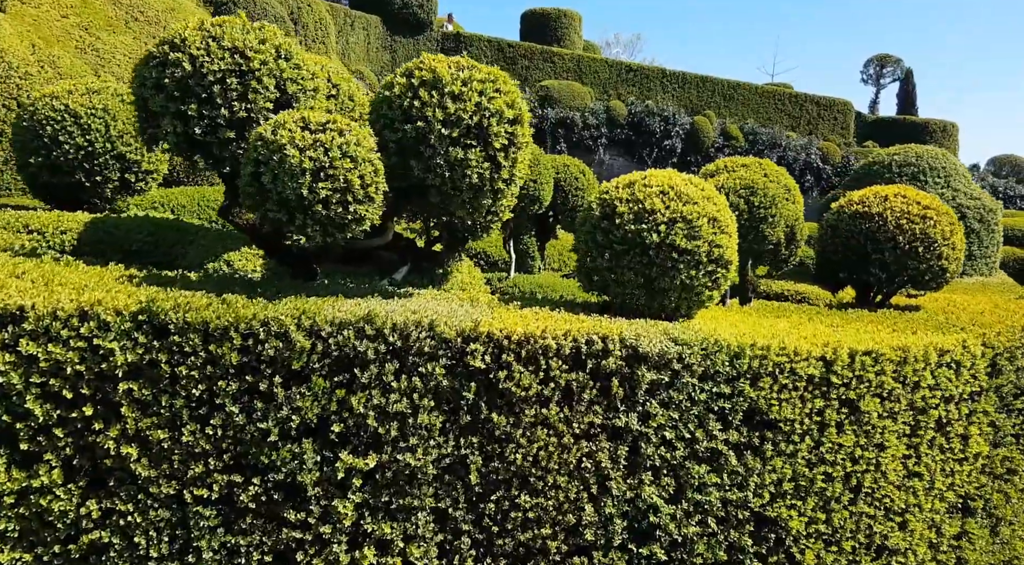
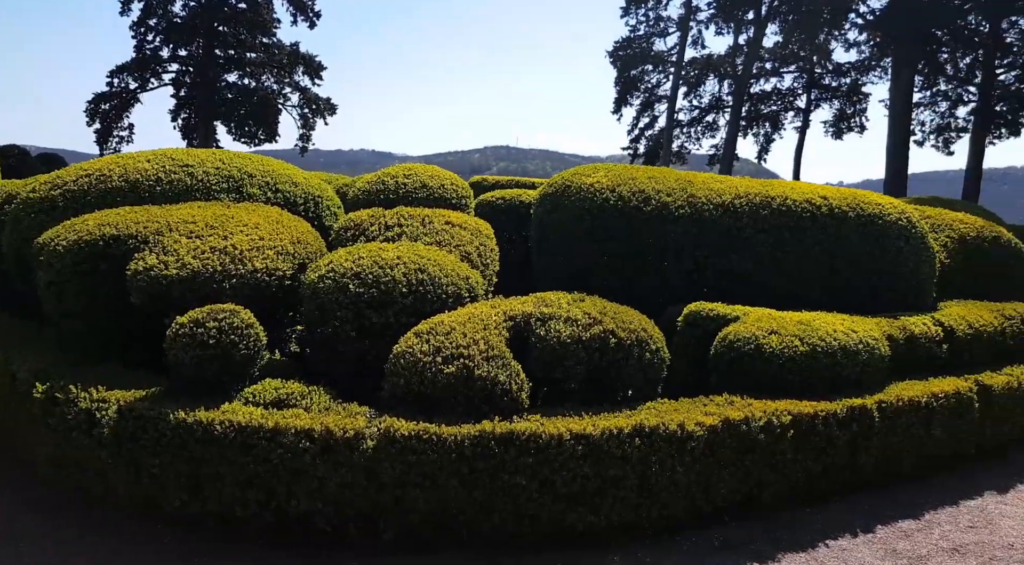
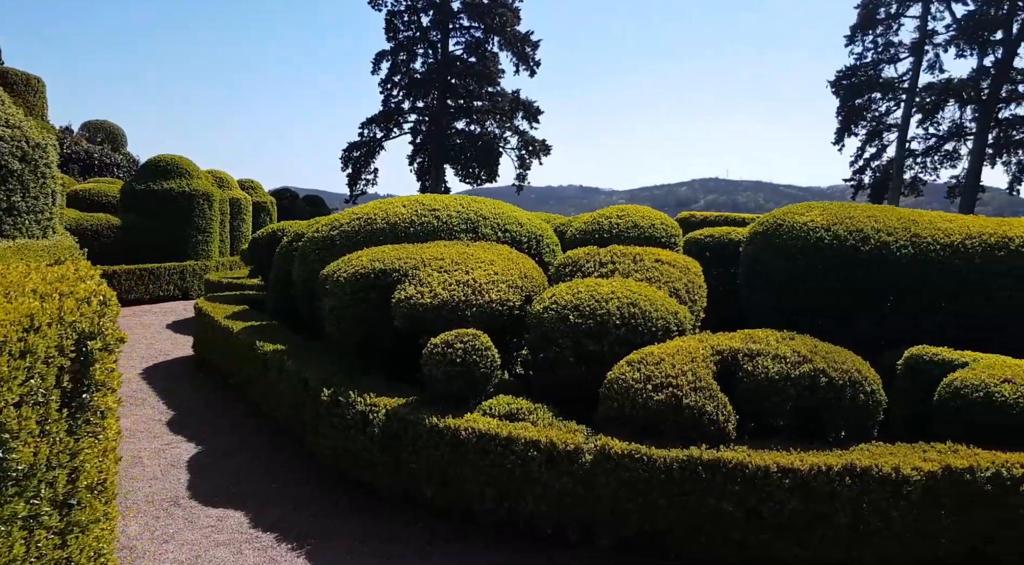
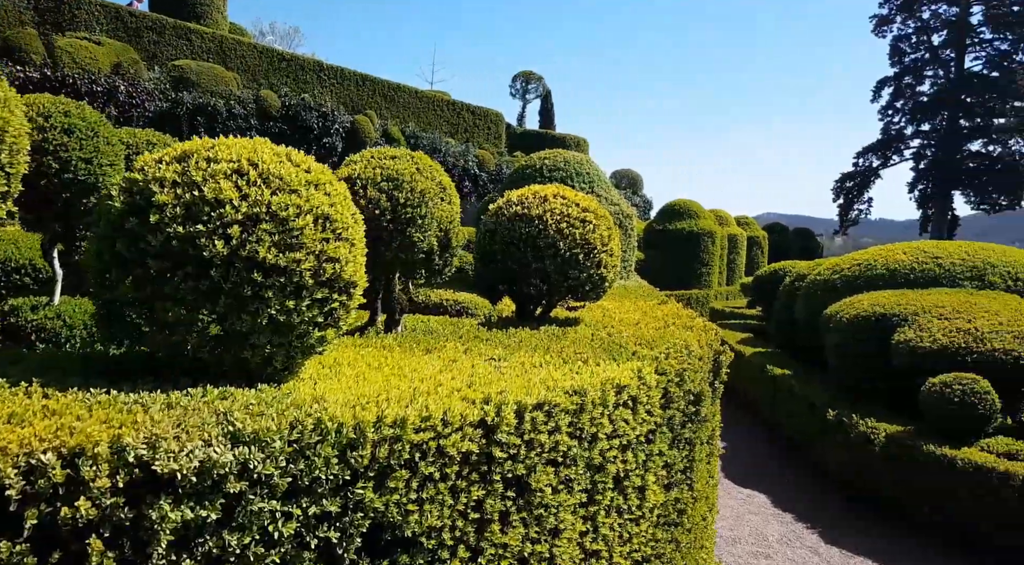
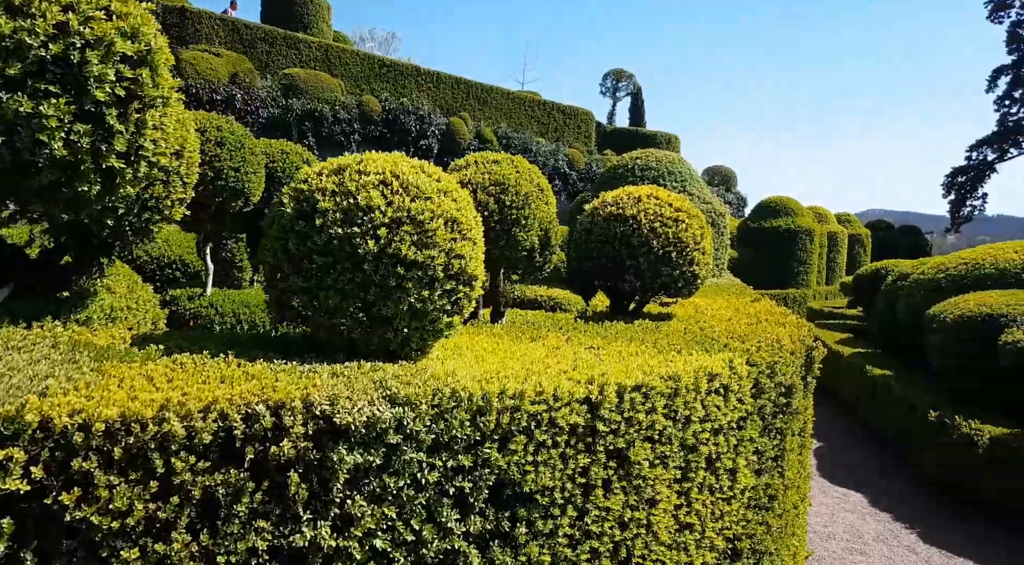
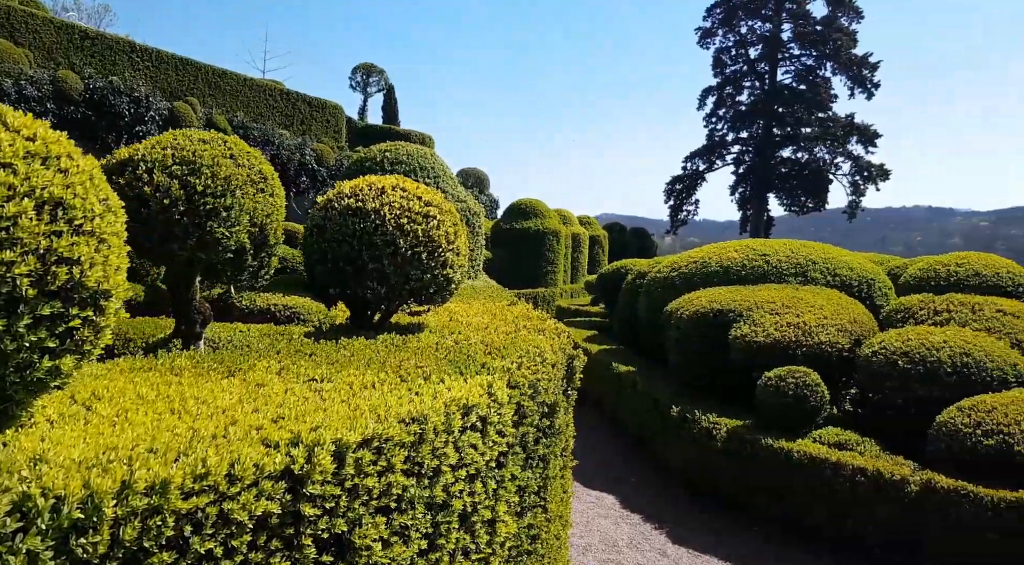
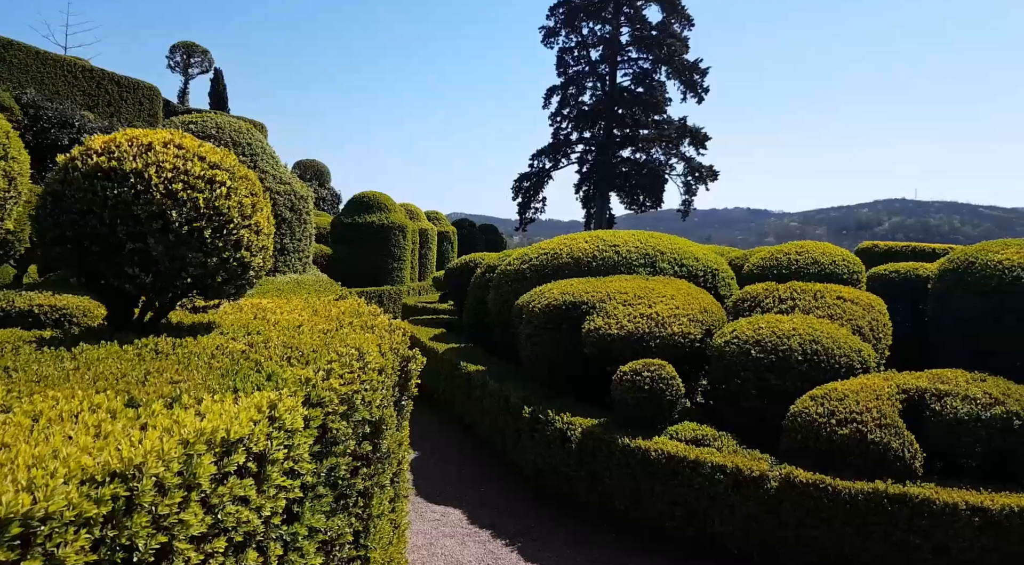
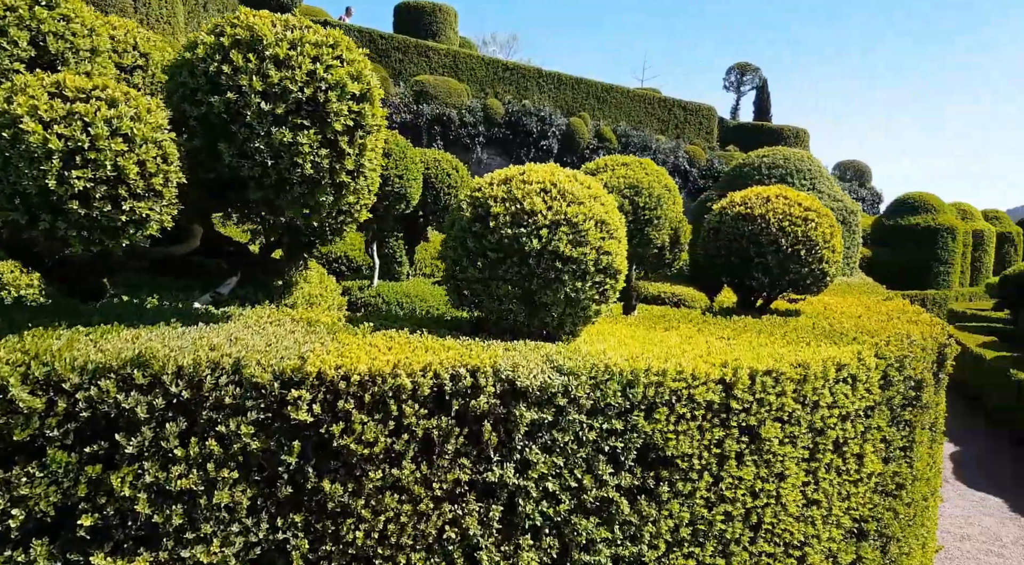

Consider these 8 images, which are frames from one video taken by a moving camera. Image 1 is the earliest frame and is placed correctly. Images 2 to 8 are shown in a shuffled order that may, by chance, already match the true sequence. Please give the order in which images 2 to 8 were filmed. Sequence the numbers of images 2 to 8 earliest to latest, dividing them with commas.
8, 5, 4, 6, 7, 3, 2
